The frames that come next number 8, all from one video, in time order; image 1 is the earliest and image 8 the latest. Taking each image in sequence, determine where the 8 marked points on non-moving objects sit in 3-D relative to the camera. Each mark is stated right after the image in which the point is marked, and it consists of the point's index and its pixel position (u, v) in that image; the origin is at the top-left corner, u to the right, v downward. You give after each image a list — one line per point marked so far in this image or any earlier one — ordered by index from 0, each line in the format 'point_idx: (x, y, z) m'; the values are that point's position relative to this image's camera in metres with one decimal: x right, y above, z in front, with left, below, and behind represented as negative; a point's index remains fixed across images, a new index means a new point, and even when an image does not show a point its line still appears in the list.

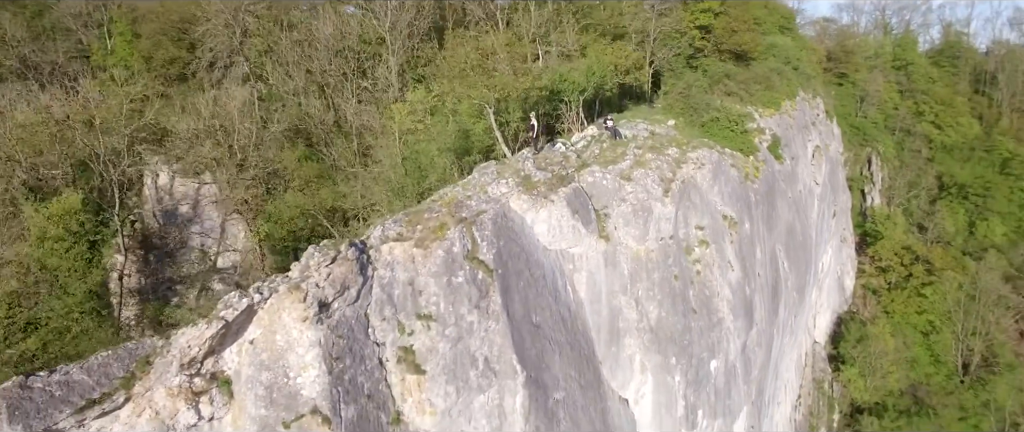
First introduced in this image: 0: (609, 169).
0: (+2.4, +1.1, +14.8) m
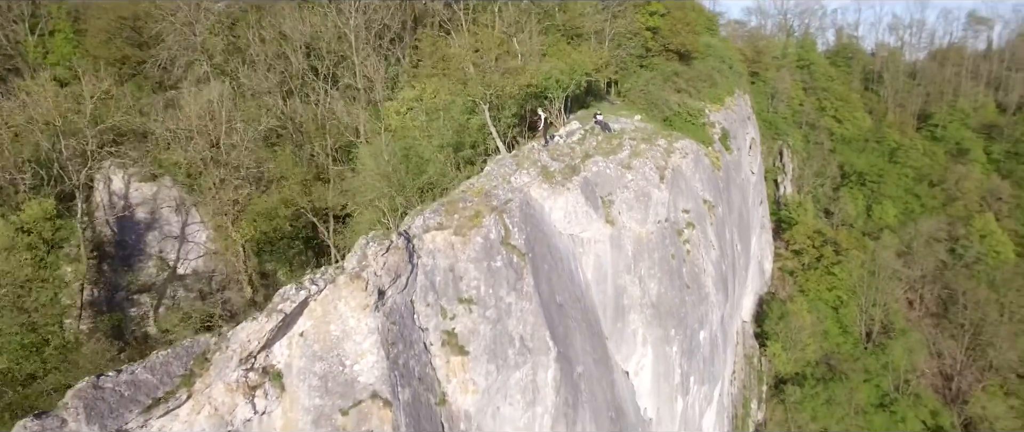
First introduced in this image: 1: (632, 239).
0: (+2.6, +1.5, +15.9) m
1: (+3.3, -0.6, +16.1) m
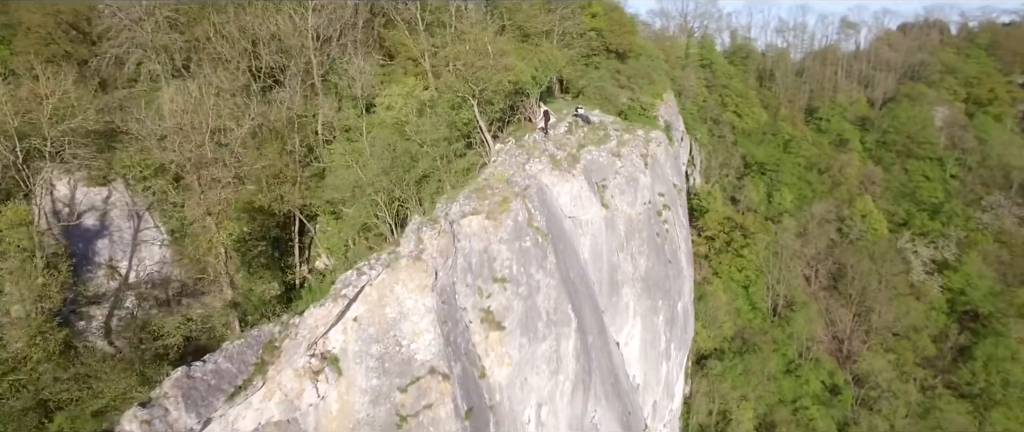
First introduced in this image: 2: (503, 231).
0: (+2.6, +1.9, +17.4) m
1: (+3.3, -0.1, +17.7) m
2: (-0.2, -0.3, +13.7) m
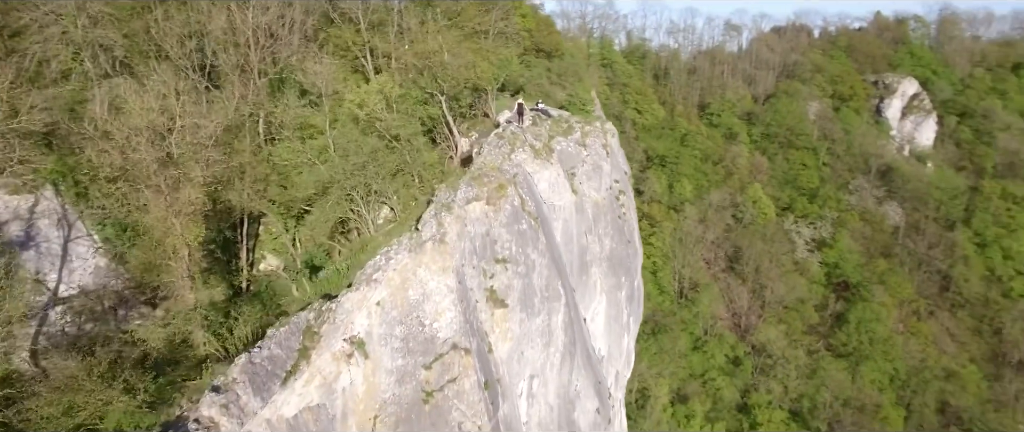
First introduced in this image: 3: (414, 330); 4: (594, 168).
0: (+1.7, +2.3, +18.7) m
1: (+2.5, +0.4, +19.1) m
2: (-0.2, 0.0, +14.7) m
3: (-2.0, -2.3, +12.6) m
4: (+2.5, +1.5, +19.3) m
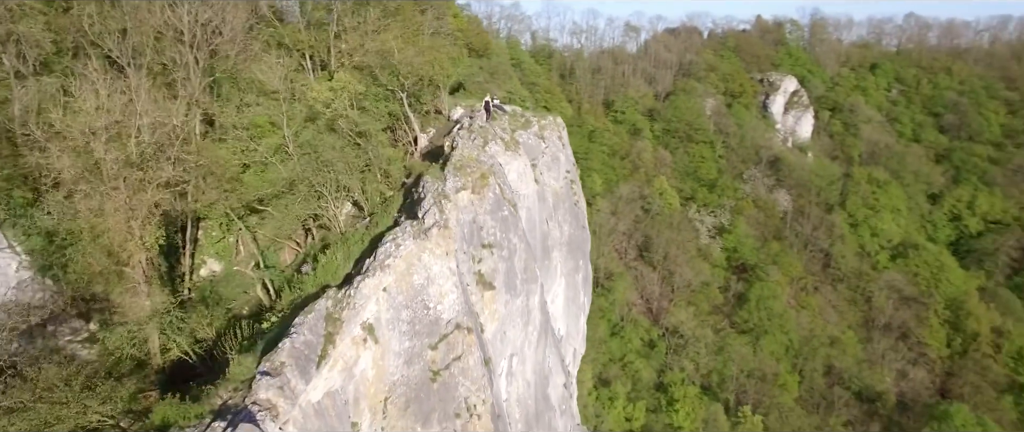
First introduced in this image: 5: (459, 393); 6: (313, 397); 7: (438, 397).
0: (+0.6, +2.7, +19.9) m
1: (+1.3, +0.8, +20.4) m
2: (-0.6, +0.3, +15.5) m
3: (-2.0, -2.1, +13.3) m
4: (+1.3, +1.9, +20.6) m
5: (-1.1, -4.1, +14.6) m
6: (-3.6, -3.3, +11.2) m
7: (-1.6, -4.1, +14.2) m
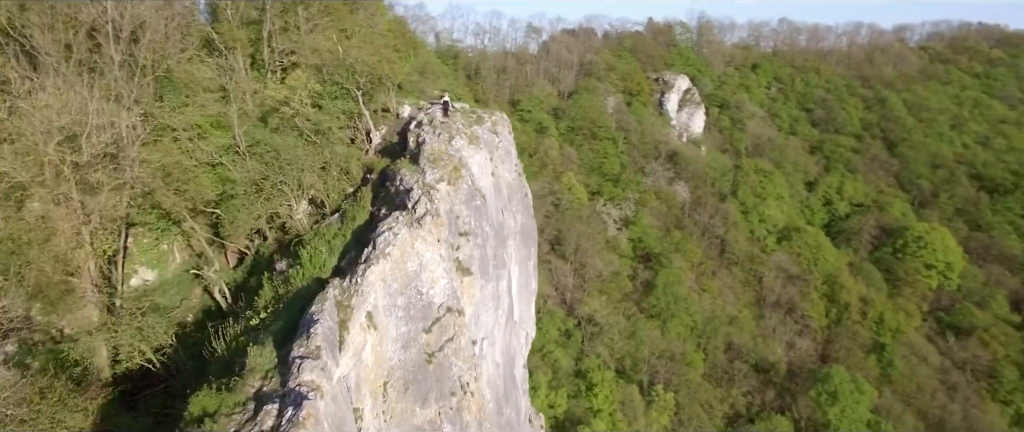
0: (-1.0, +3.0, +20.8) m
1: (-0.2, +1.1, +21.4) m
2: (-1.4, +0.6, +16.3) m
3: (-2.2, -1.9, +13.9) m
4: (-0.3, +2.2, +21.6) m
5: (-1.5, -3.9, +15.3) m
6: (-3.4, -3.1, +11.6) m
7: (-1.9, -3.9, +14.9) m
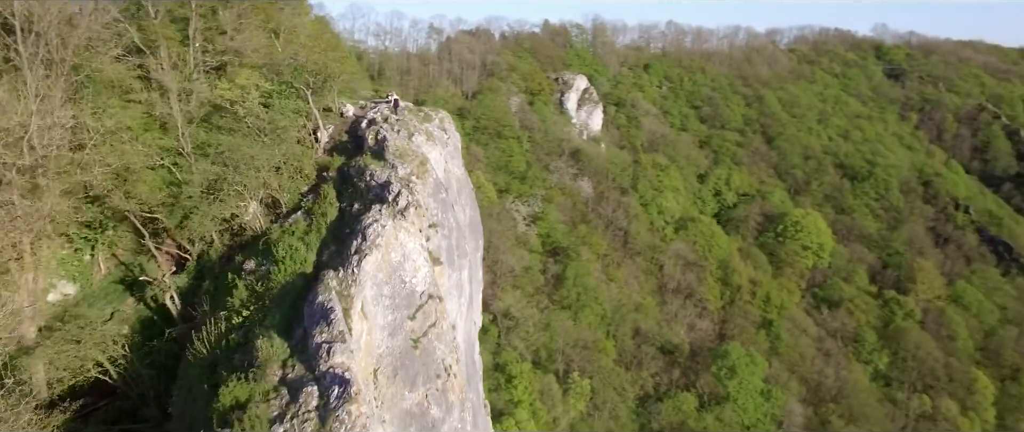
0: (-2.7, +3.2, +21.5) m
1: (-2.1, +1.3, +22.2) m
2: (-2.3, +0.8, +17.0) m
3: (-2.7, -1.7, +14.5) m
4: (-2.2, +2.4, +22.4) m
5: (-2.1, -3.7, +16.0) m
6: (-3.5, -3.0, +12.0) m
7: (-2.4, -3.7, +15.5) m
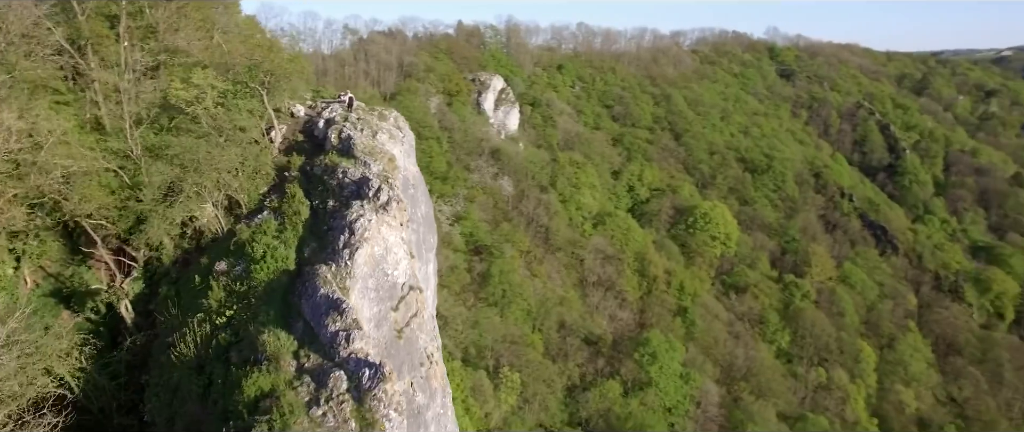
0: (-4.3, +3.3, +21.8) m
1: (-3.7, +1.4, +22.6) m
2: (-3.2, +0.9, +17.5) m
3: (-3.2, -1.6, +14.9) m
4: (-3.9, +2.5, +22.8) m
5: (-2.7, -3.5, +16.5) m
6: (-3.6, -2.9, +12.4) m
7: (-3.0, -3.6, +16.0) m
